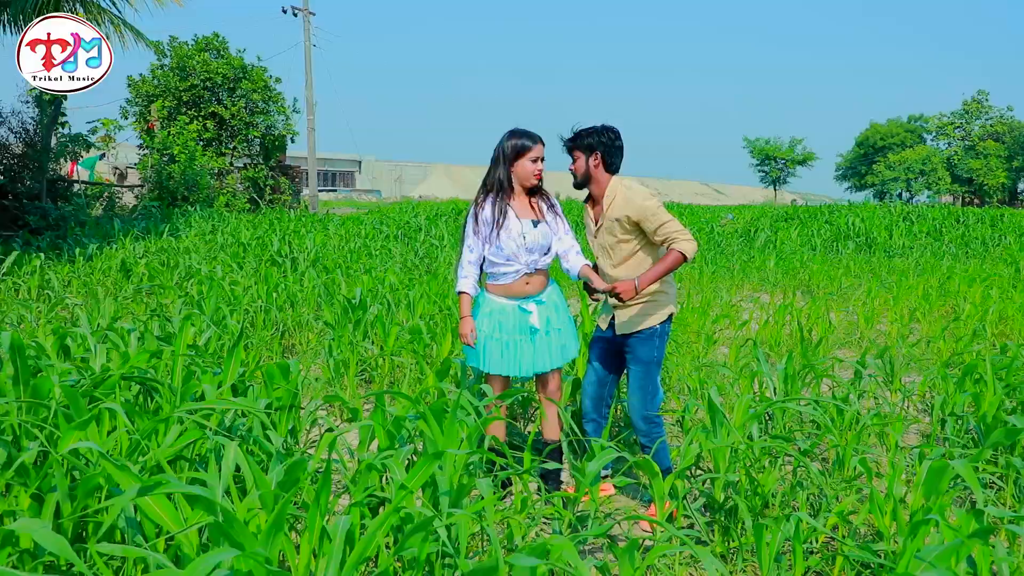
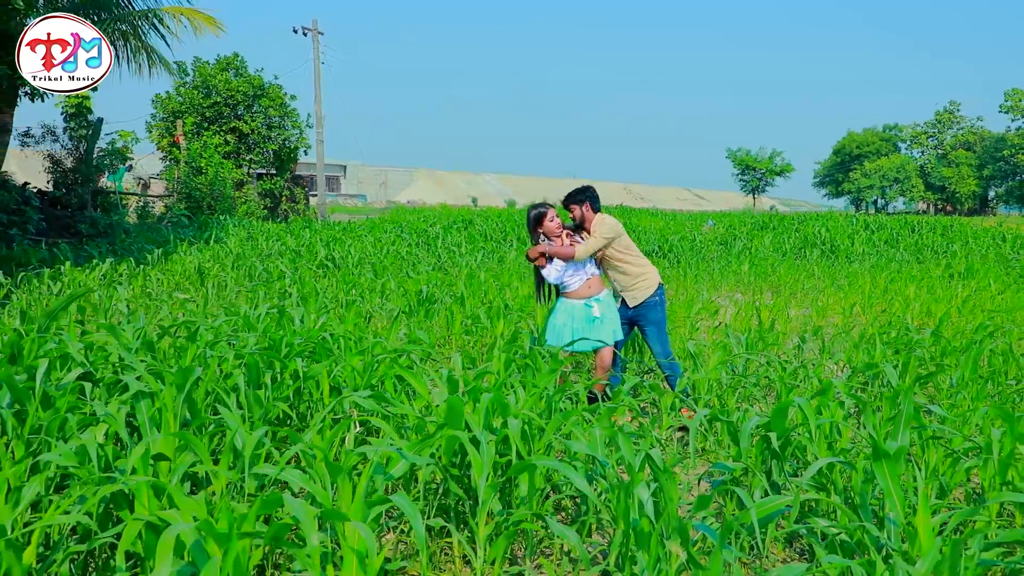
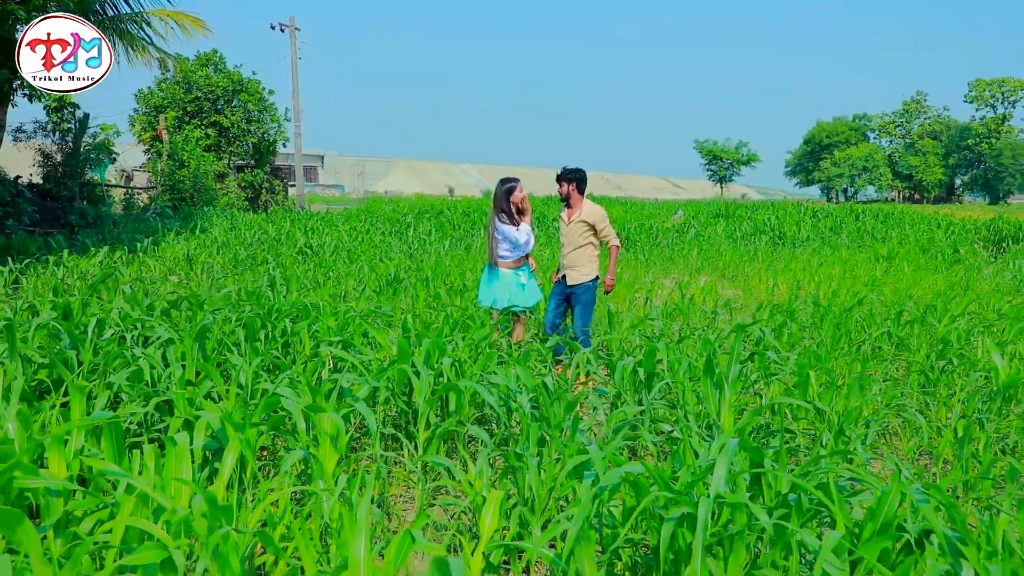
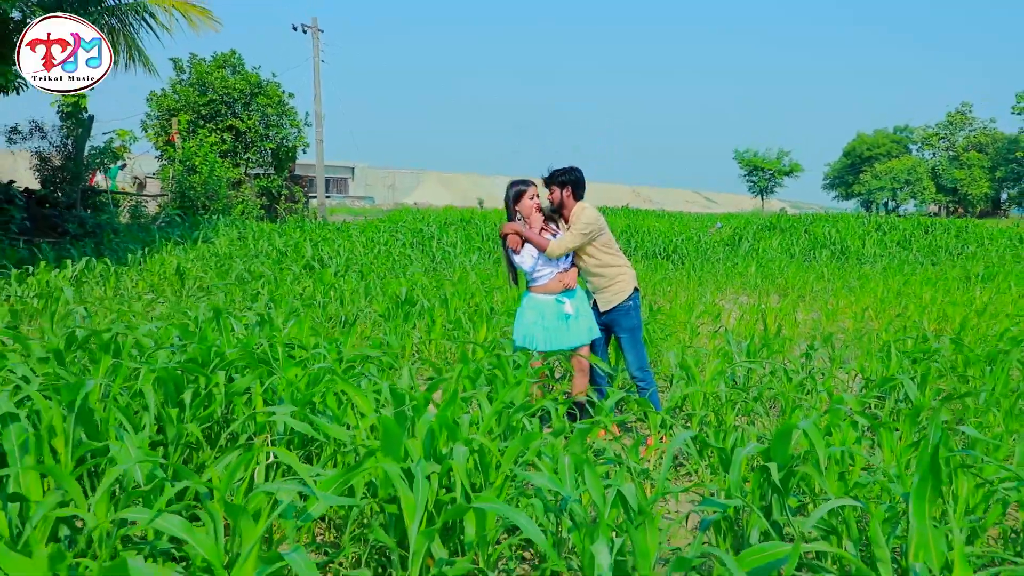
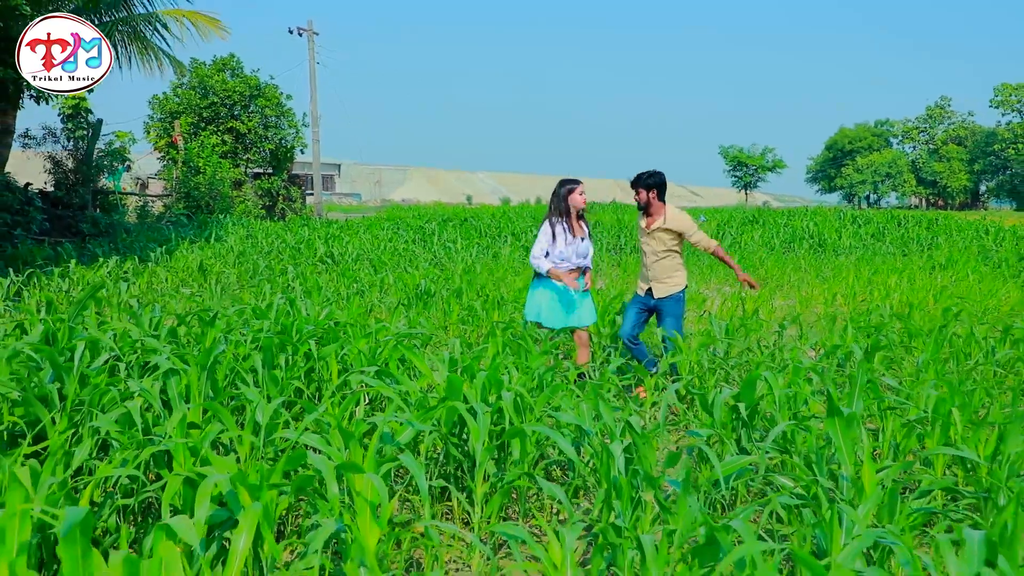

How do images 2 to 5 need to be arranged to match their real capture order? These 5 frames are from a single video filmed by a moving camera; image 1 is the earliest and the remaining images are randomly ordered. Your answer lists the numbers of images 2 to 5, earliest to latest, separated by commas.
4, 2, 5, 3
